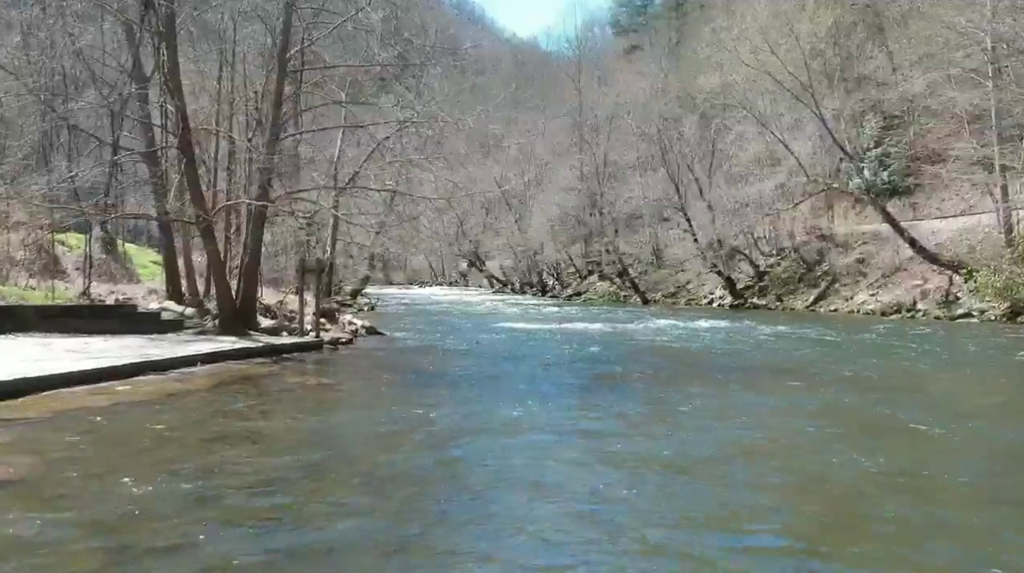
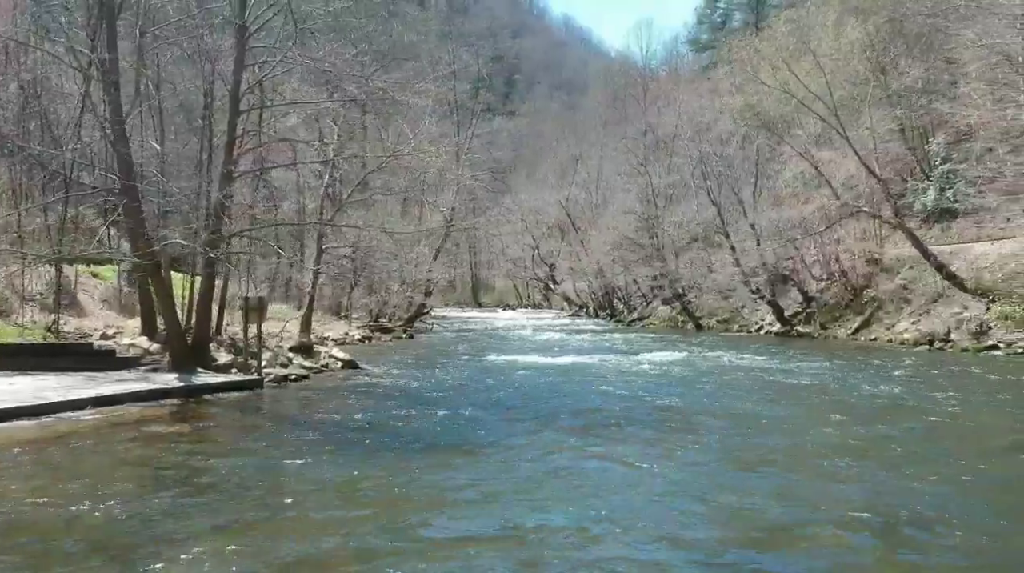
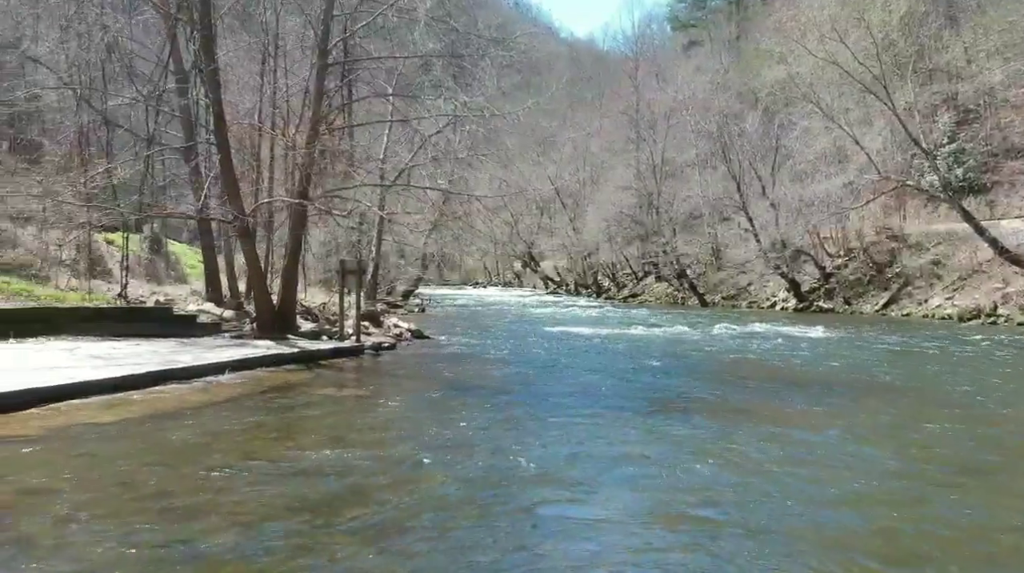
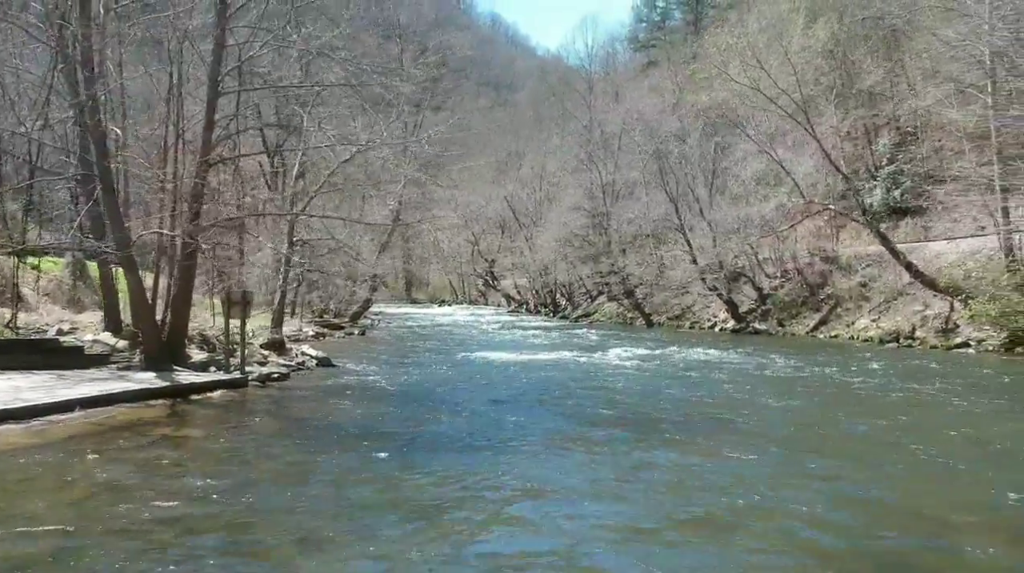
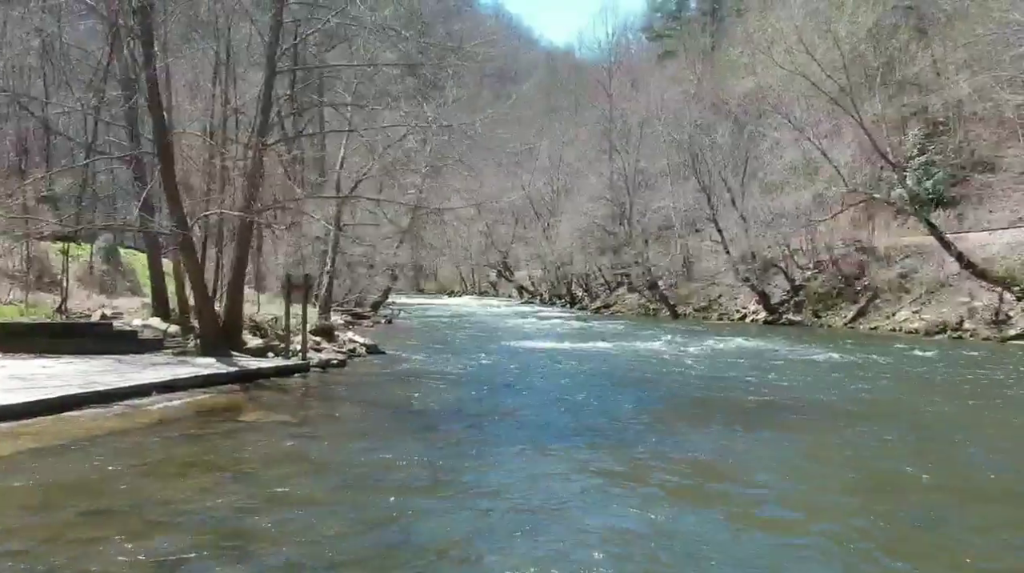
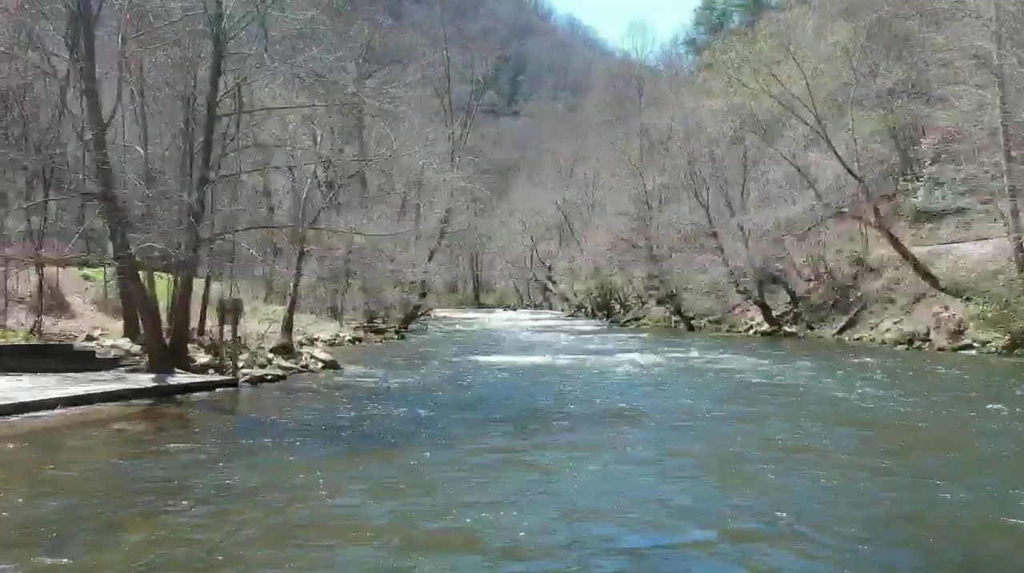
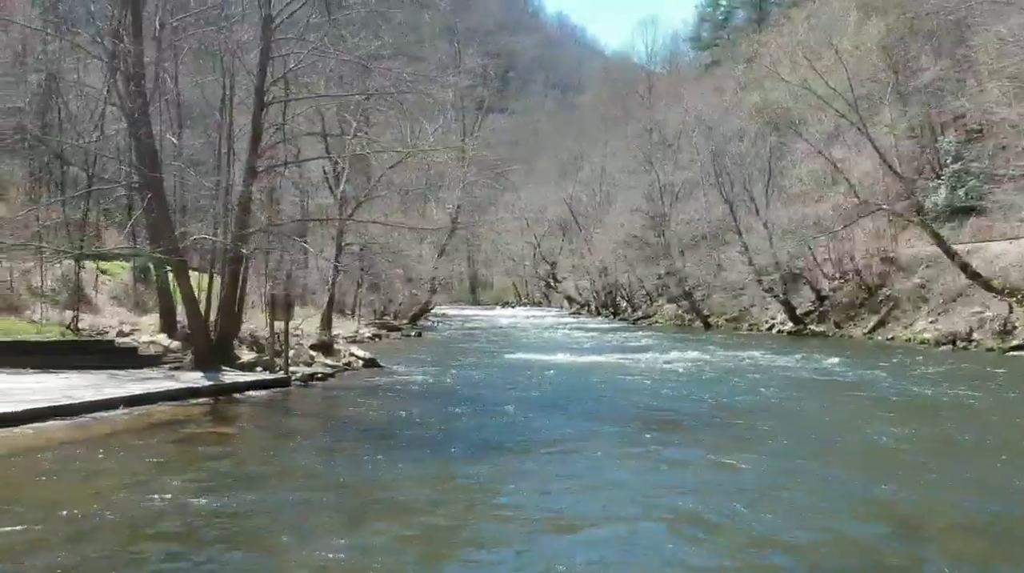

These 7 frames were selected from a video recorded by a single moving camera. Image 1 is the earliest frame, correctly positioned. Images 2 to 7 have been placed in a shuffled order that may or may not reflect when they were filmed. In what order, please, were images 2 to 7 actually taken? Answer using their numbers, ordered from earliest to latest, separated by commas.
3, 5, 4, 7, 2, 6
